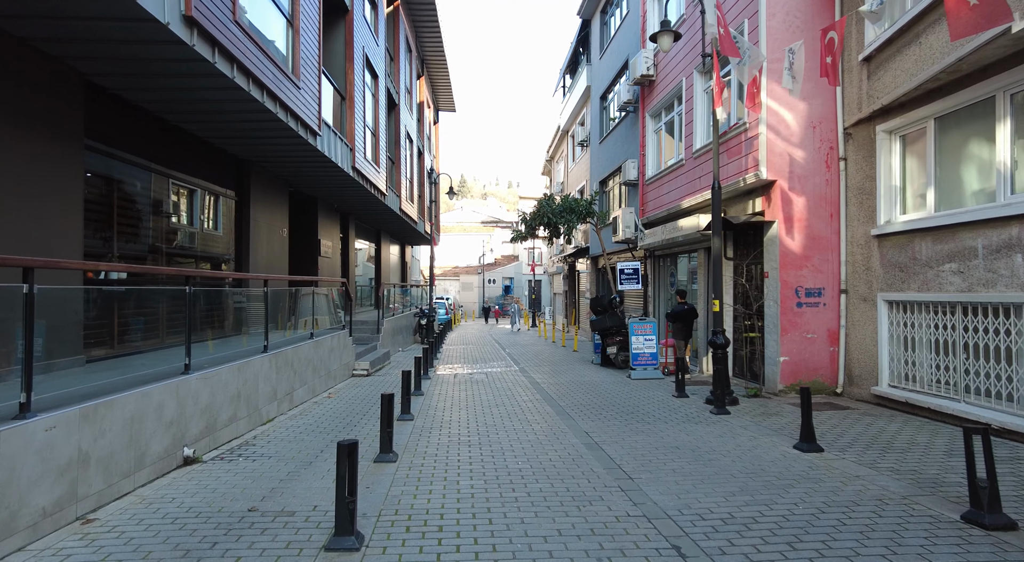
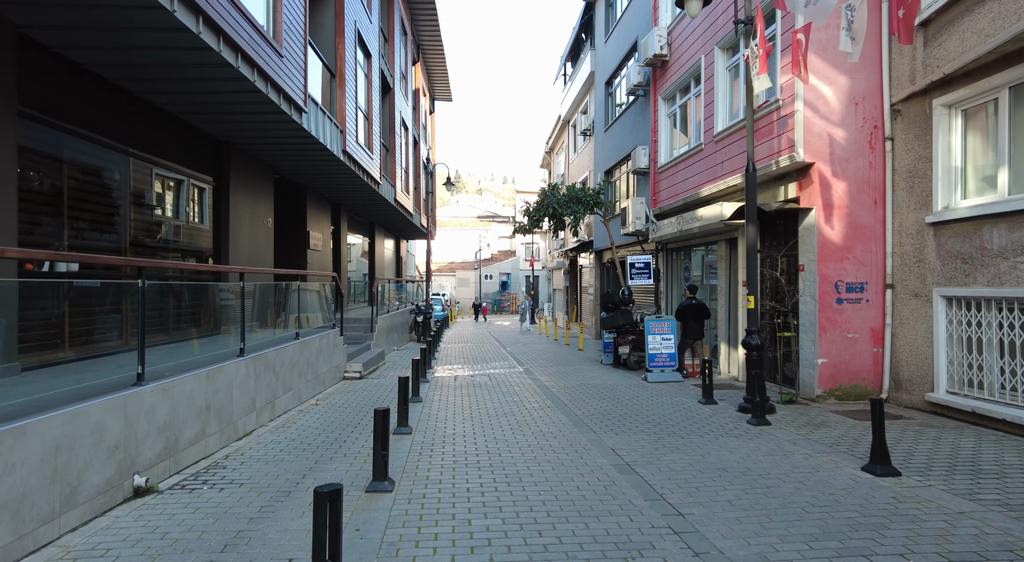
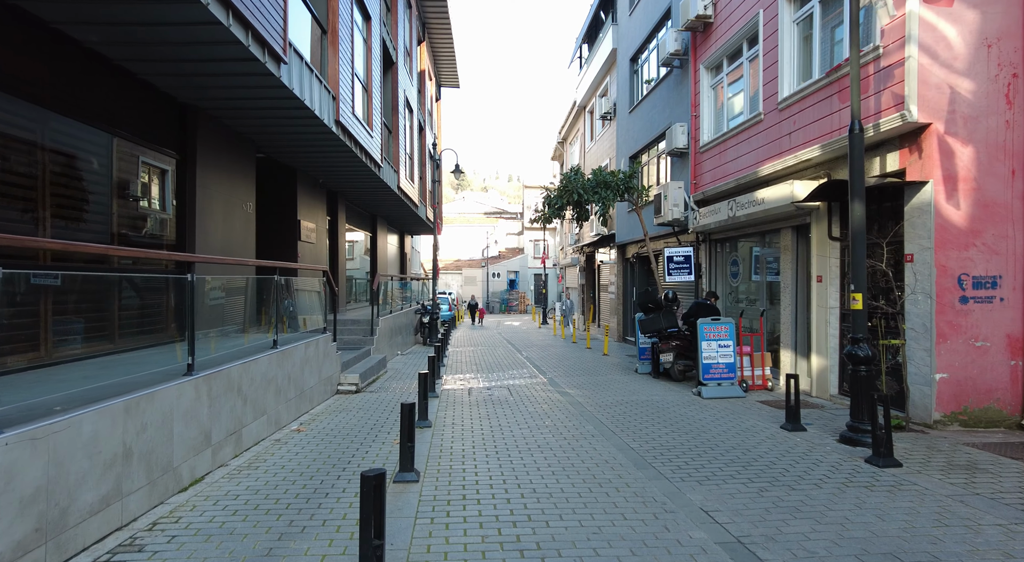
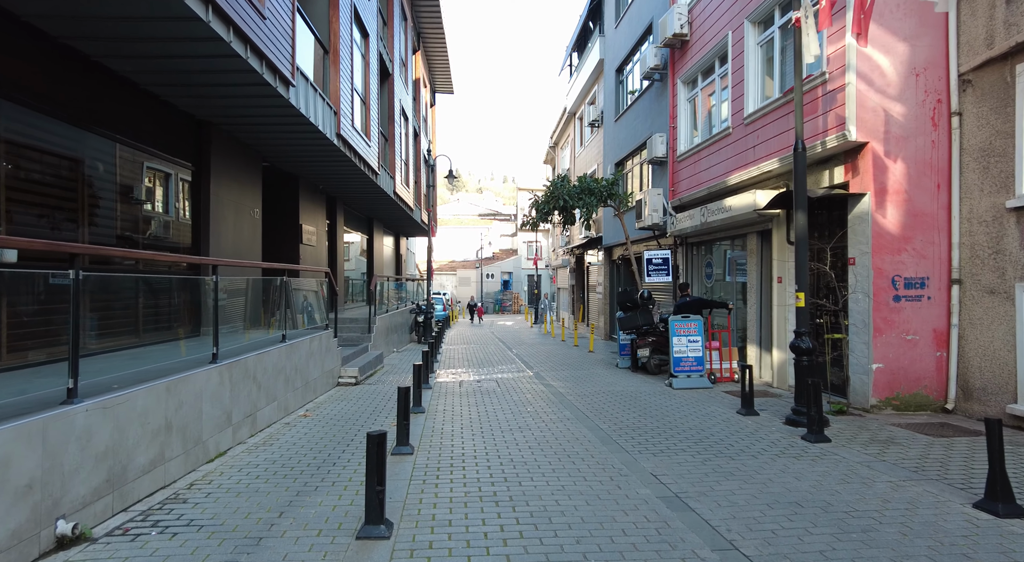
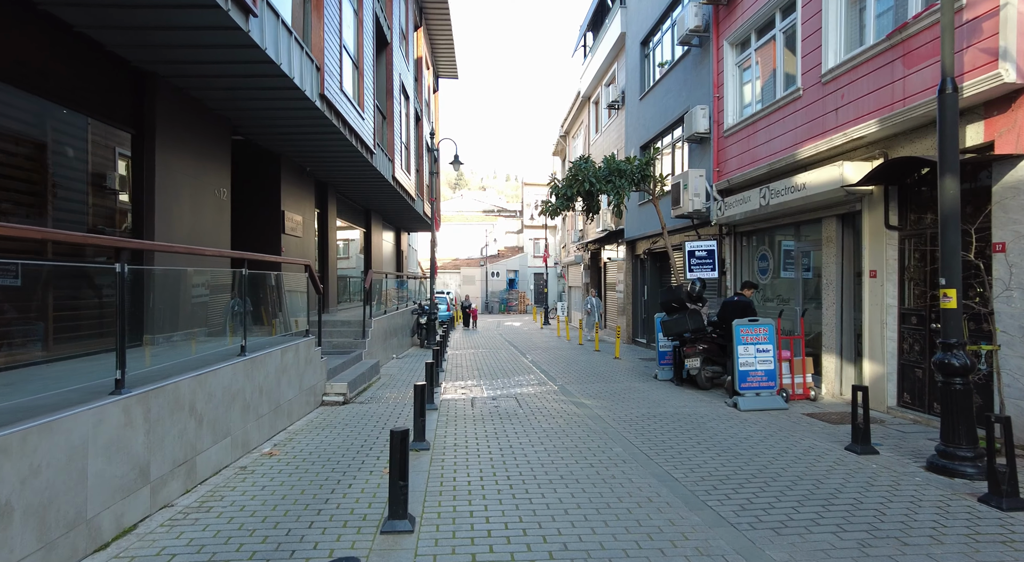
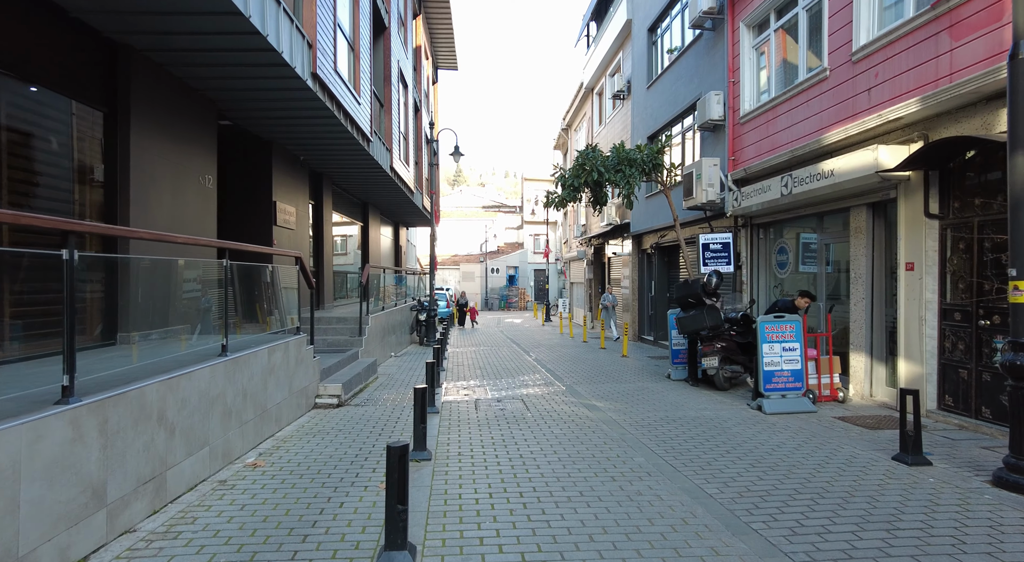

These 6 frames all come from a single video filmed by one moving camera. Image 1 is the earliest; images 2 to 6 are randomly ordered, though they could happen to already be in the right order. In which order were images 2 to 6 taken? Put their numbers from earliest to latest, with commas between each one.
2, 4, 3, 5, 6
